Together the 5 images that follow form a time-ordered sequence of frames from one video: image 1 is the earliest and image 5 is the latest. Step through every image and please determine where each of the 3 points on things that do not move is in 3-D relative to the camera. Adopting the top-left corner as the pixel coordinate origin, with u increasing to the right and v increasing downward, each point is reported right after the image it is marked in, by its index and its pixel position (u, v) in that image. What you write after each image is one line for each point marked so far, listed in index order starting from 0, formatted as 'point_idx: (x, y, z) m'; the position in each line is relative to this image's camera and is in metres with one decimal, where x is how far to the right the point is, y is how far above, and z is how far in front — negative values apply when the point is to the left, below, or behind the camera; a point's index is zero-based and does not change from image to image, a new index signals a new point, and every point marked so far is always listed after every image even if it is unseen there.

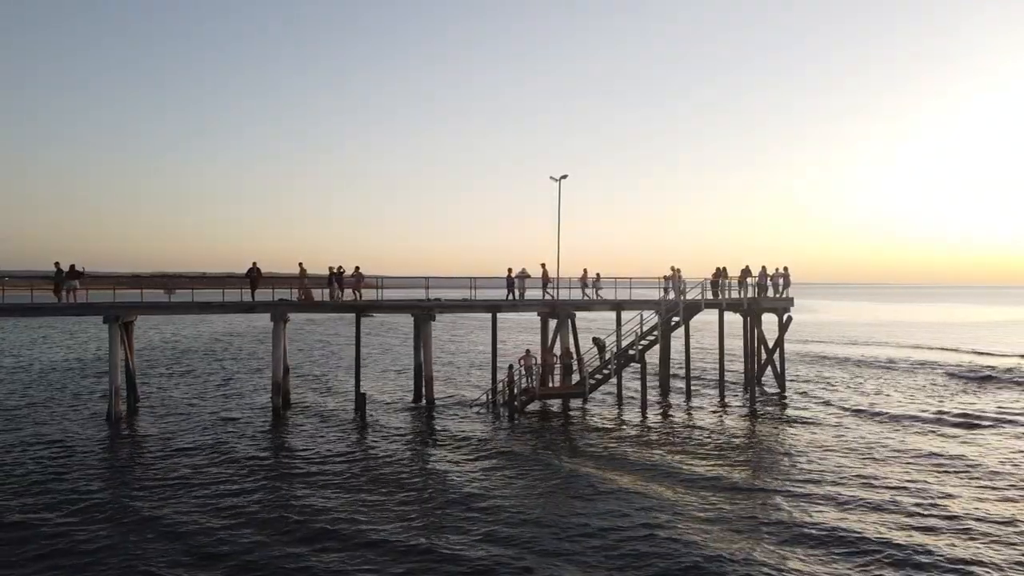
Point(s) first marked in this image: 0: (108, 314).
0: (-12.0, -0.8, +19.3) m
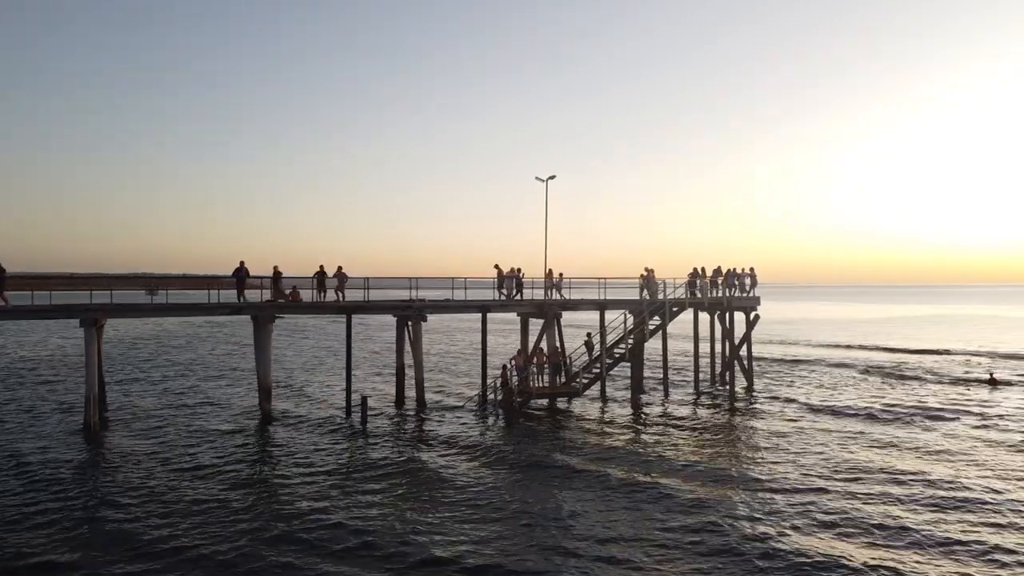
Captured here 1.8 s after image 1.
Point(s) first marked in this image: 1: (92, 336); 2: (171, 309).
0: (-12.1, -0.9, +18.4) m
1: (-11.7, -1.5, +18.3) m
2: (-10.1, -0.6, +19.5) m
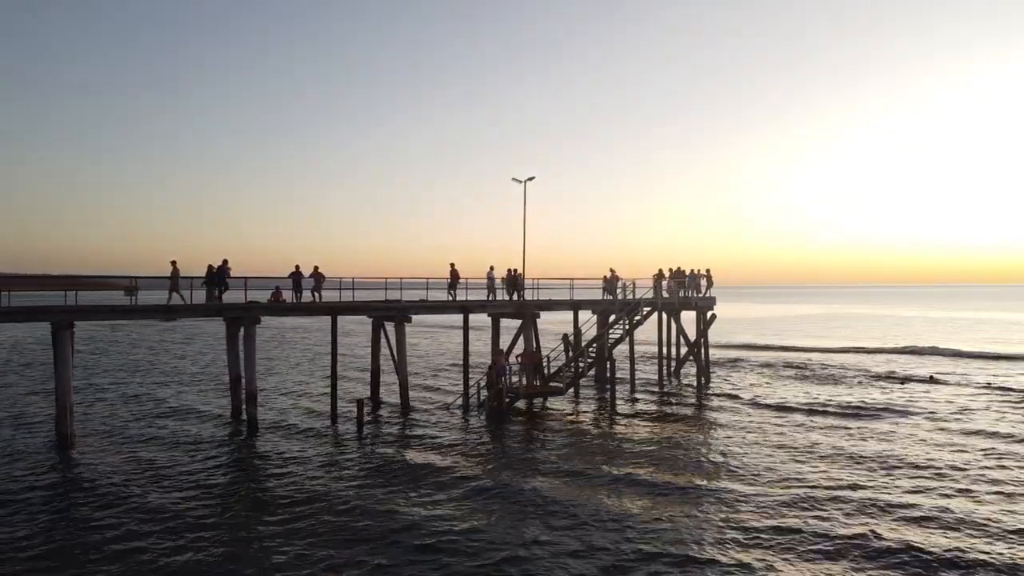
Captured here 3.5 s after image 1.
0: (-12.9, -0.9, +18.3) m
1: (-12.4, -1.5, +18.2) m
2: (-10.8, -0.7, +19.4) m
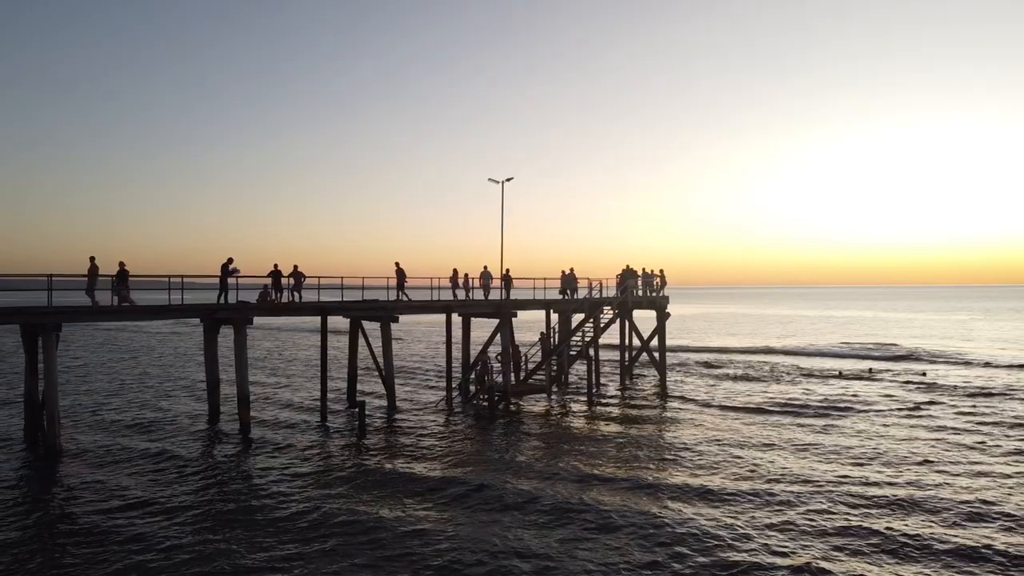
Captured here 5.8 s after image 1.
0: (-12.6, -0.9, +17.1) m
1: (-12.2, -1.5, +17.0) m
2: (-10.7, -0.7, +18.4) m
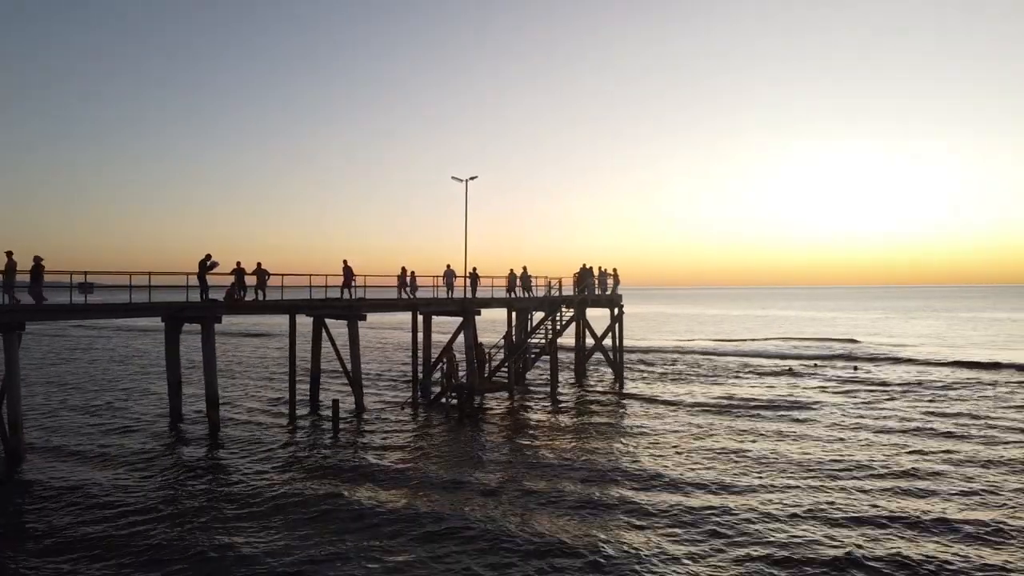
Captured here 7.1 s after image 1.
0: (-13.2, -0.8, +16.4) m
1: (-12.8, -1.4, +16.3) m
2: (-11.4, -0.6, +17.8) m
